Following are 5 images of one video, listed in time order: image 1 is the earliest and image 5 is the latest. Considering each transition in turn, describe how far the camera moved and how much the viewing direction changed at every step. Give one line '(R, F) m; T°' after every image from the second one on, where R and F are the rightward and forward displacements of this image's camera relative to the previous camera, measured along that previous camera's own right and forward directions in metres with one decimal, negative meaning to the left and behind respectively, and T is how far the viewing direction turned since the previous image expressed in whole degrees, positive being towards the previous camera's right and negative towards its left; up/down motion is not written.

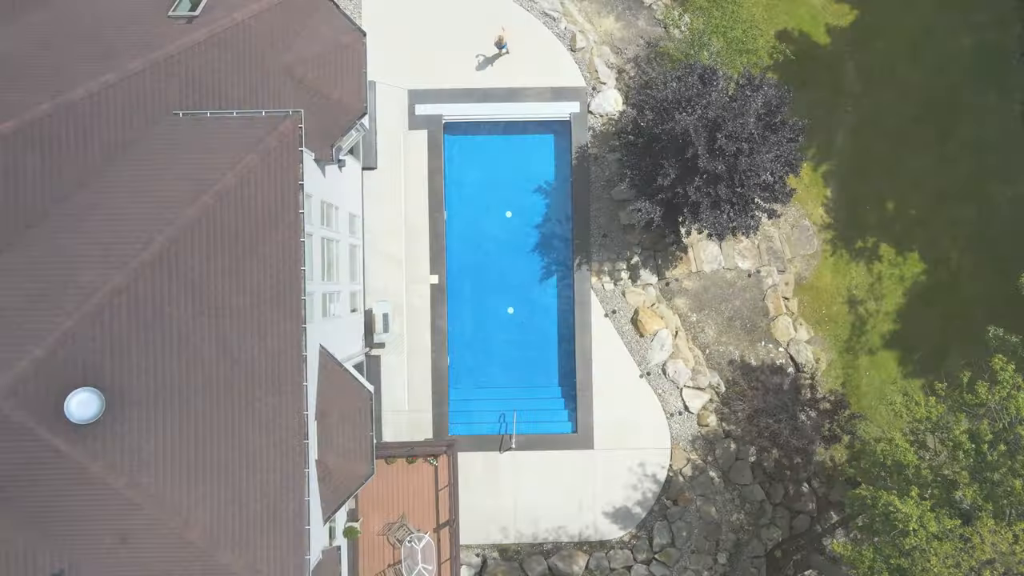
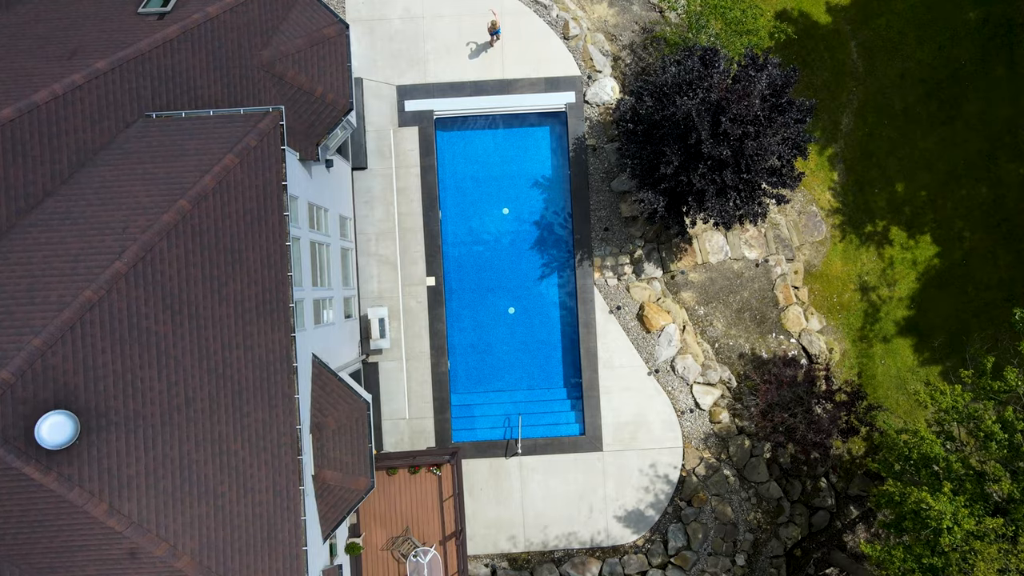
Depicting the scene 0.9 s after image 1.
(0.0, +0.9) m; 0°
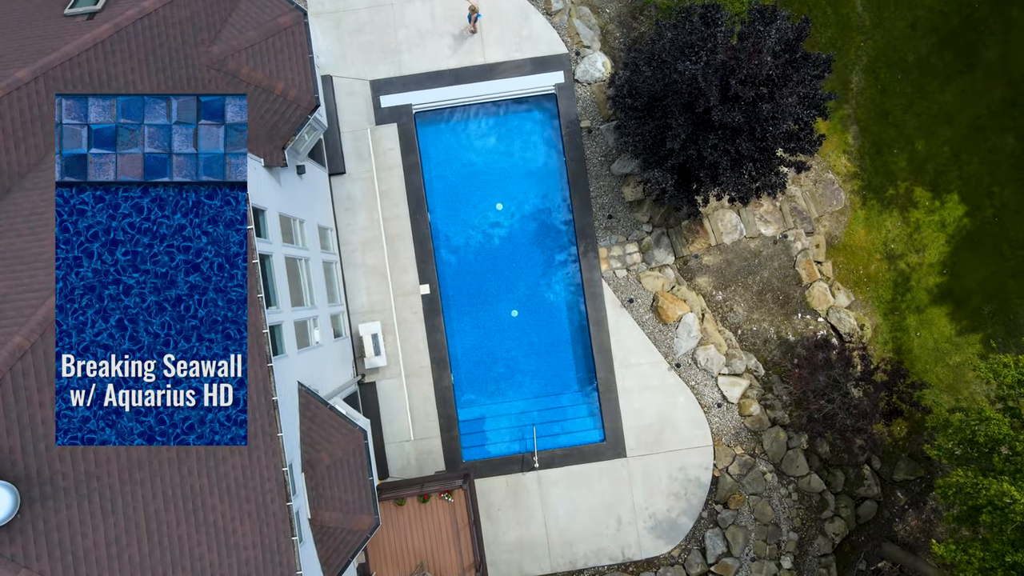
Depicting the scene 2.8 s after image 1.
(-0.1, +1.8) m; 0°
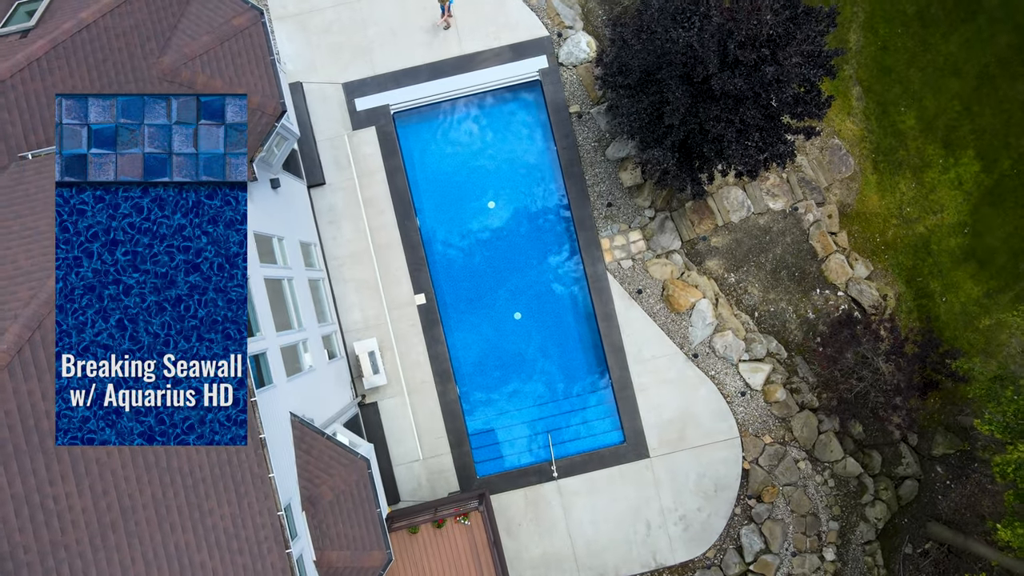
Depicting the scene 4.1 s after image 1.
(0.0, +1.2) m; 0°
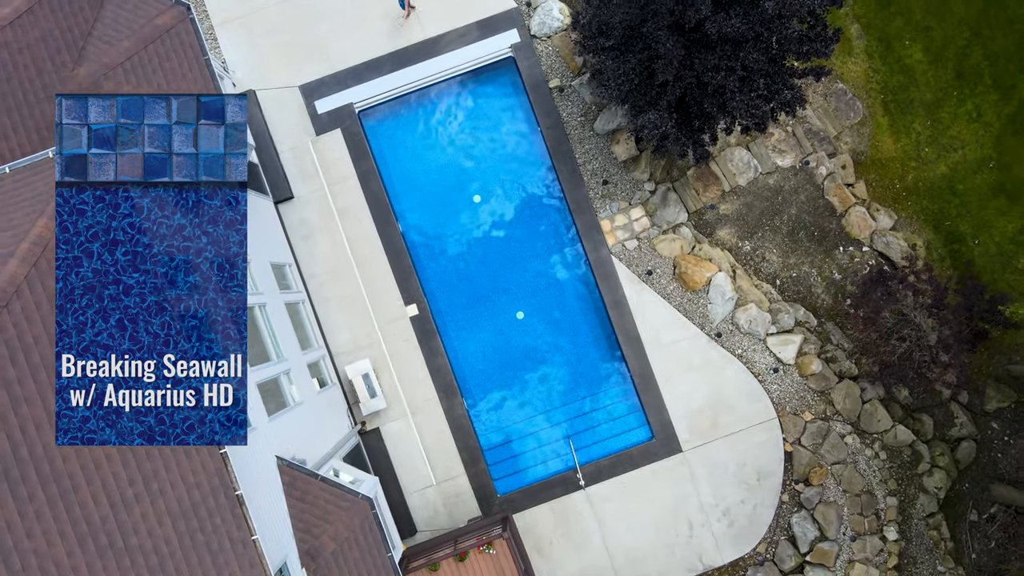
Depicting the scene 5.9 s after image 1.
(0.0, +1.7) m; 0°
